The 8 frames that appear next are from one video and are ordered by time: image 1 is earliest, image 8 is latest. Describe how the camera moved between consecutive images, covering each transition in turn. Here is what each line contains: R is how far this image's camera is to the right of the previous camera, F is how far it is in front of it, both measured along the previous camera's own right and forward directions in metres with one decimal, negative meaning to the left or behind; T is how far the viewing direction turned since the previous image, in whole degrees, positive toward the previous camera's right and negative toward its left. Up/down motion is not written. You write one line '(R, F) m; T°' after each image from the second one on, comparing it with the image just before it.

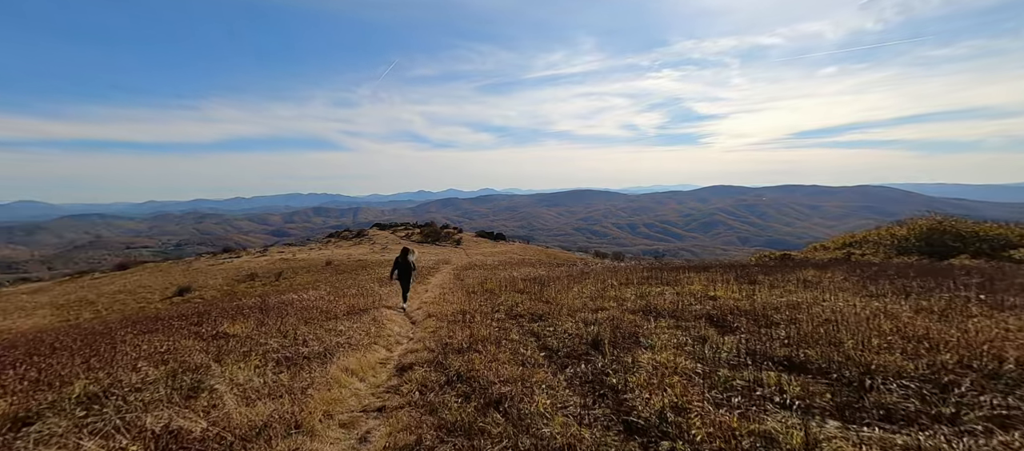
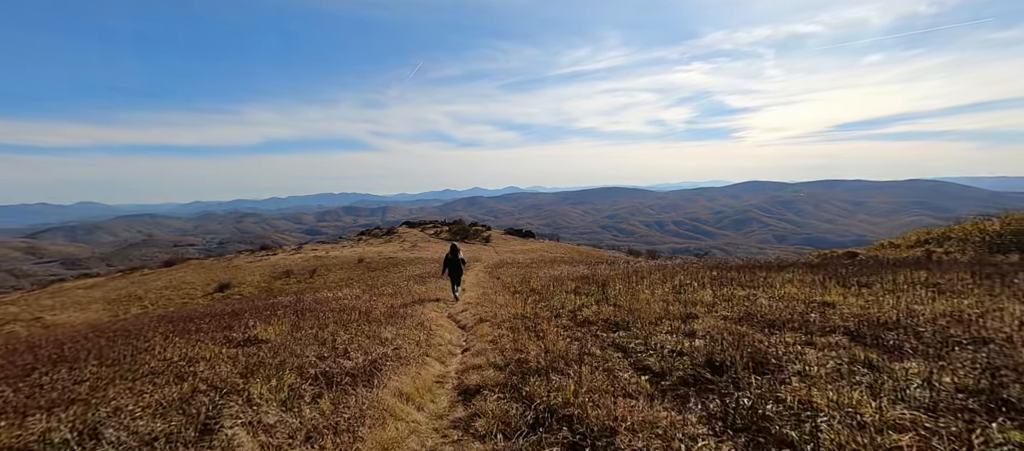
(-1.2, +1.9) m; -4°
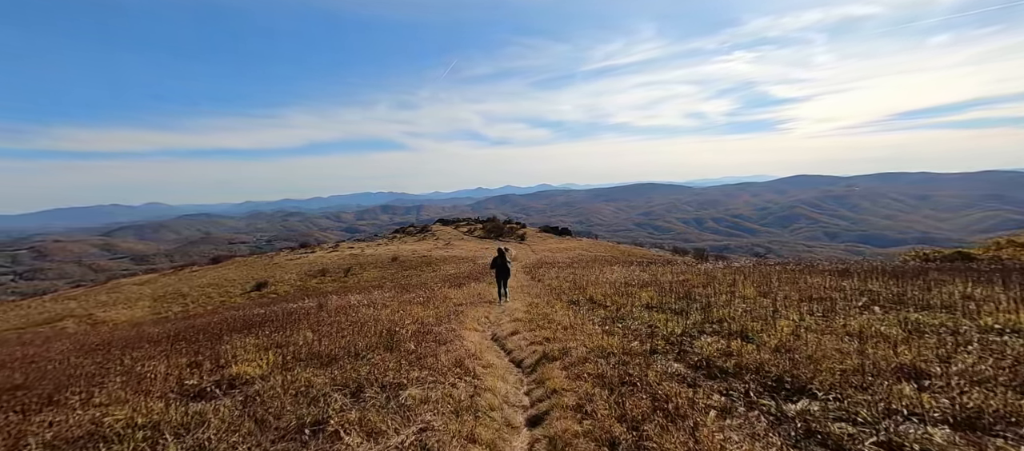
(-1.0, +3.9) m; -5°
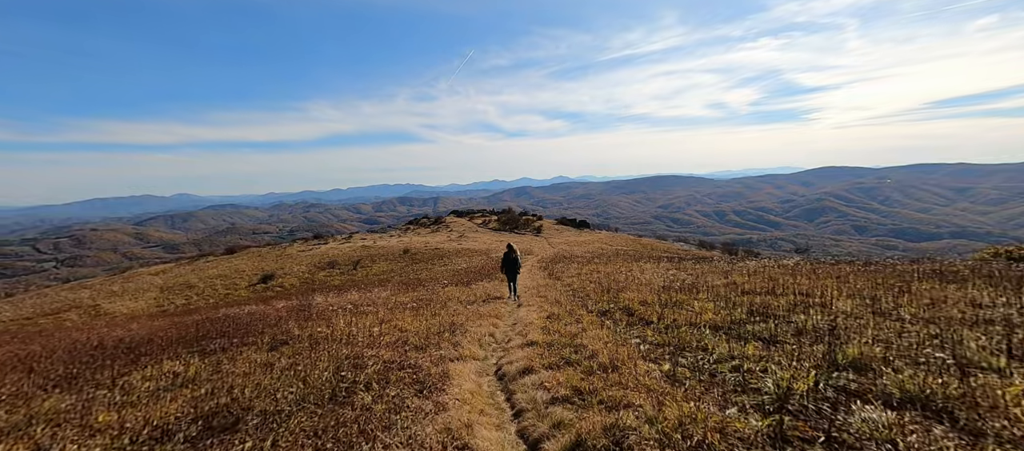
(+0.1, +4.1) m; -2°
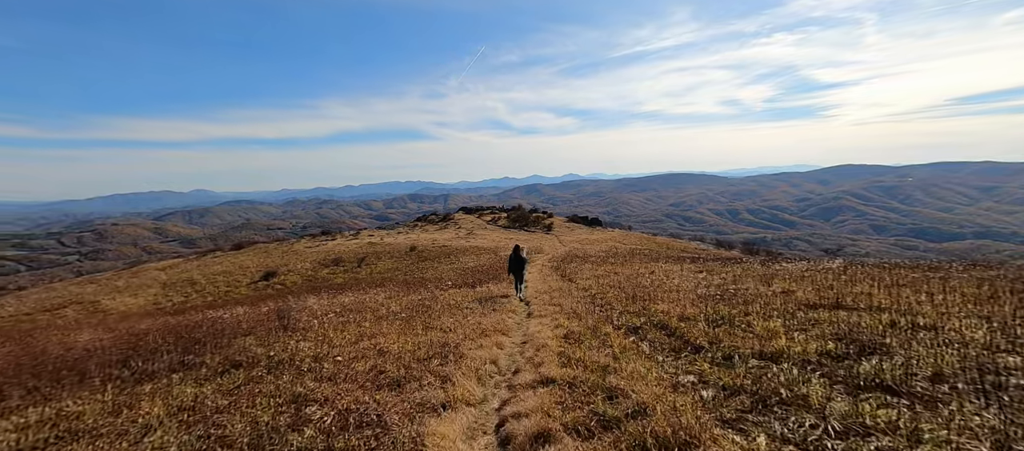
(0.0, +2.9) m; -1°
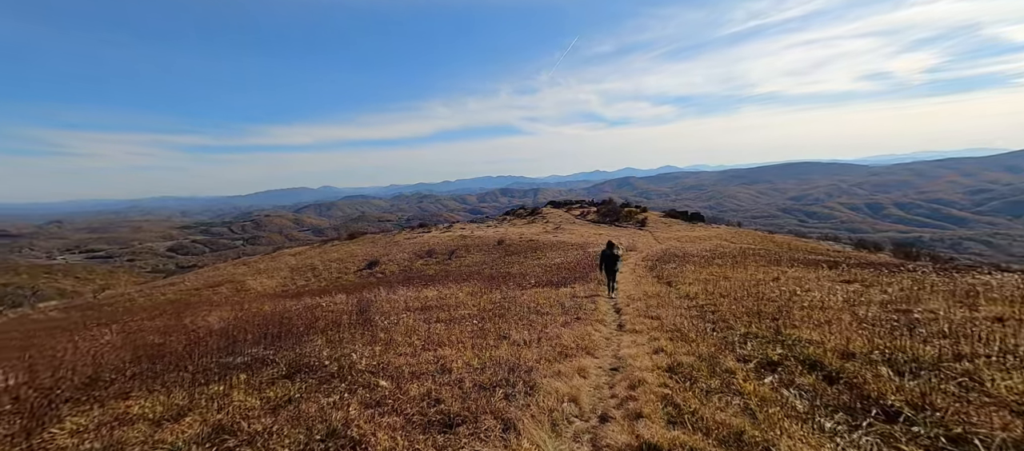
(+0.1, +2.2) m; -13°
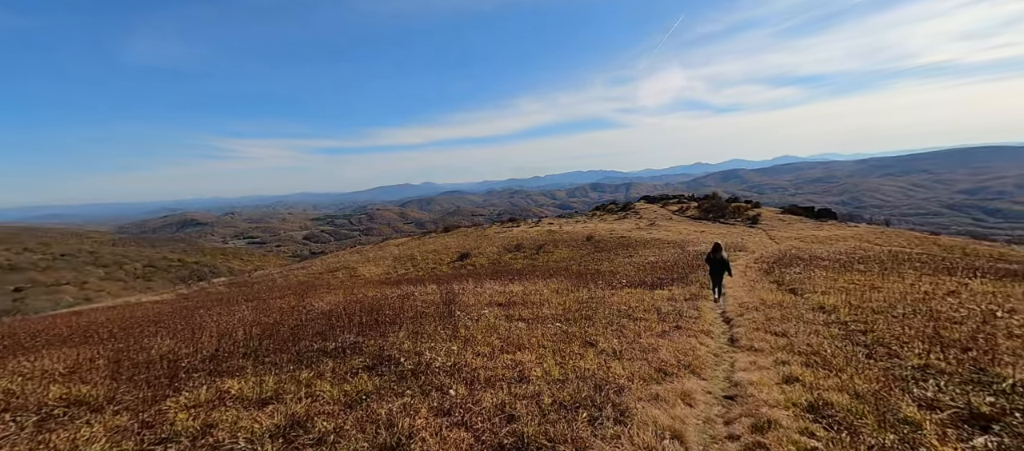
(0.0, +1.2) m; -13°
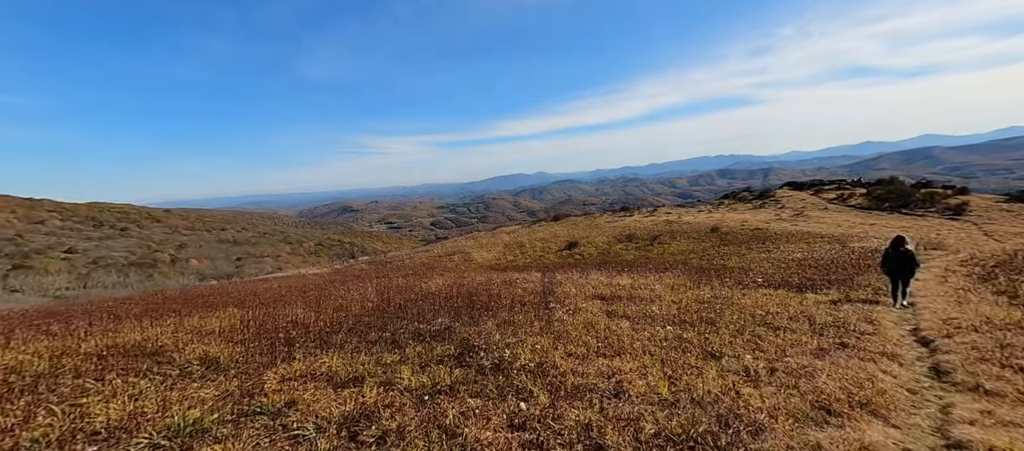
(+0.3, +1.6) m; -16°
